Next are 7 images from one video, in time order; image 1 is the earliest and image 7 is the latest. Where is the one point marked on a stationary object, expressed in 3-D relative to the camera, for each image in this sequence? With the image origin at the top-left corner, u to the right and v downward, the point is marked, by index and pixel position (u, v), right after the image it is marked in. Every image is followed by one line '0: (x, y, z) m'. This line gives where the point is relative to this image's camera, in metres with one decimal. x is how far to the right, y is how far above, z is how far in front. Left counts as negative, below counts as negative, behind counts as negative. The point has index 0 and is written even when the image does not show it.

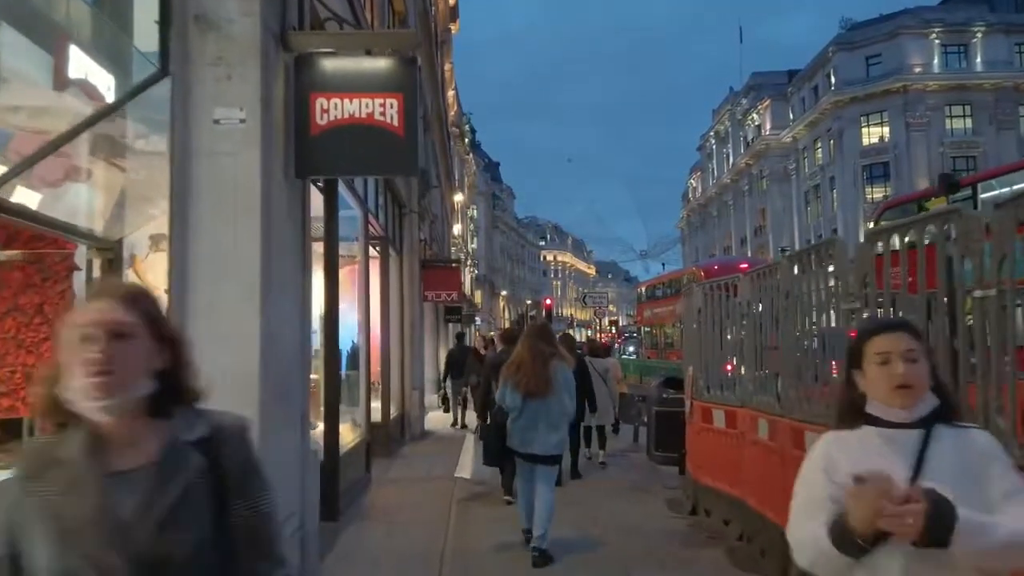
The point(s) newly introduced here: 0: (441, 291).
0: (-1.6, 0.0, +17.8) m
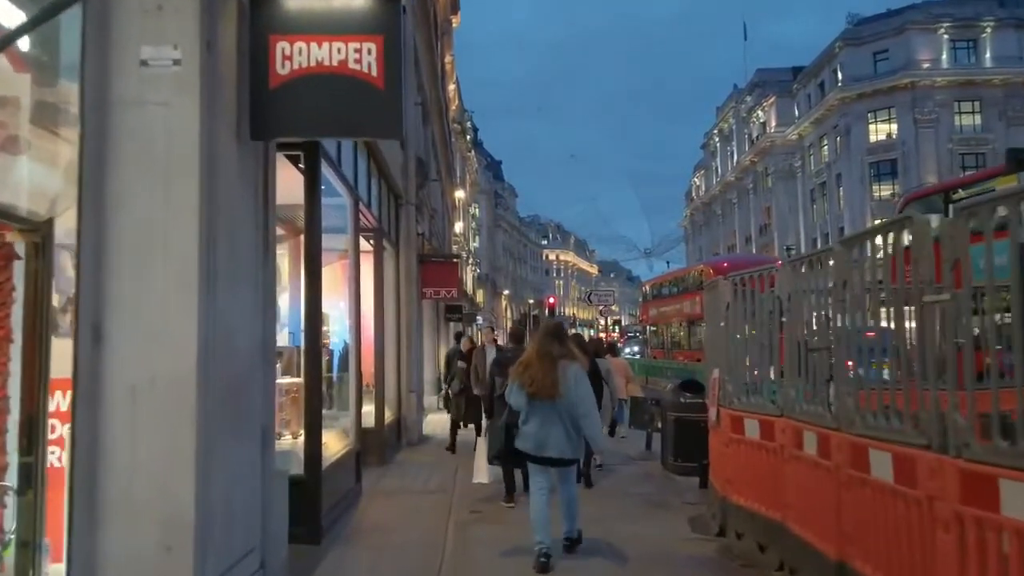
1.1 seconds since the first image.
0: (-1.5, 0.0, +16.9) m
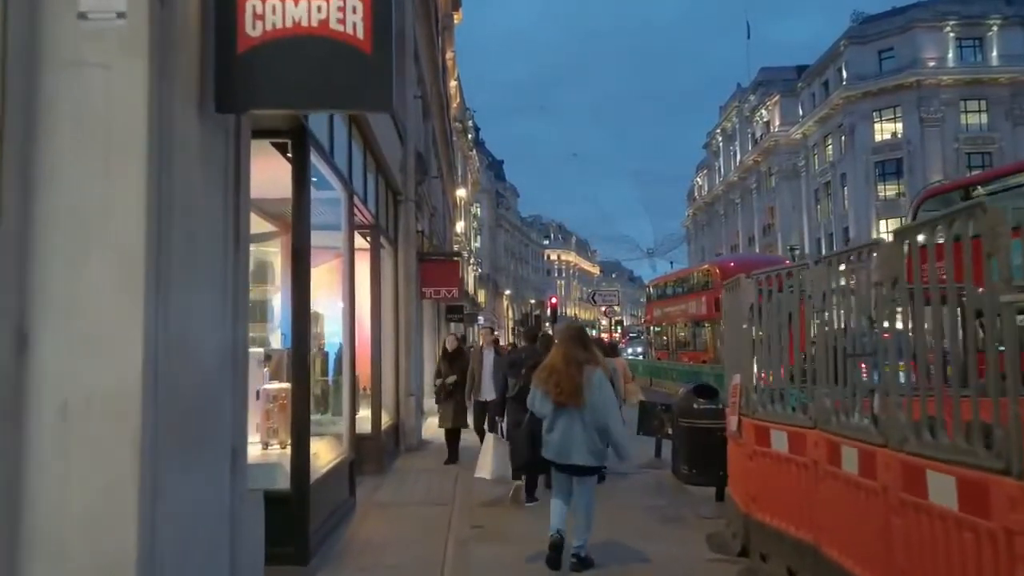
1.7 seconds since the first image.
0: (-1.5, 0.0, +16.3) m
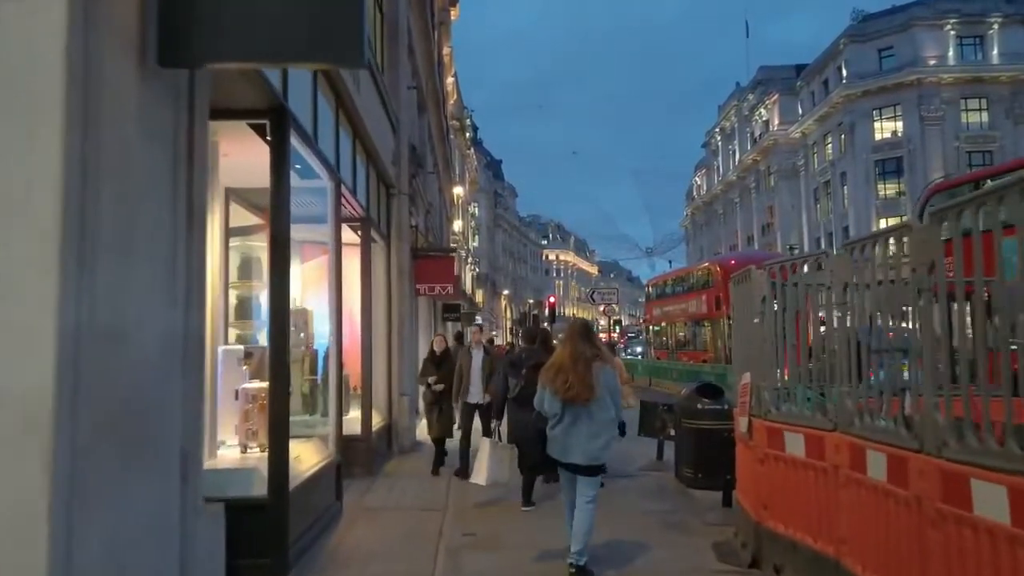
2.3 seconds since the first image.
0: (-1.5, +0.1, +15.9) m
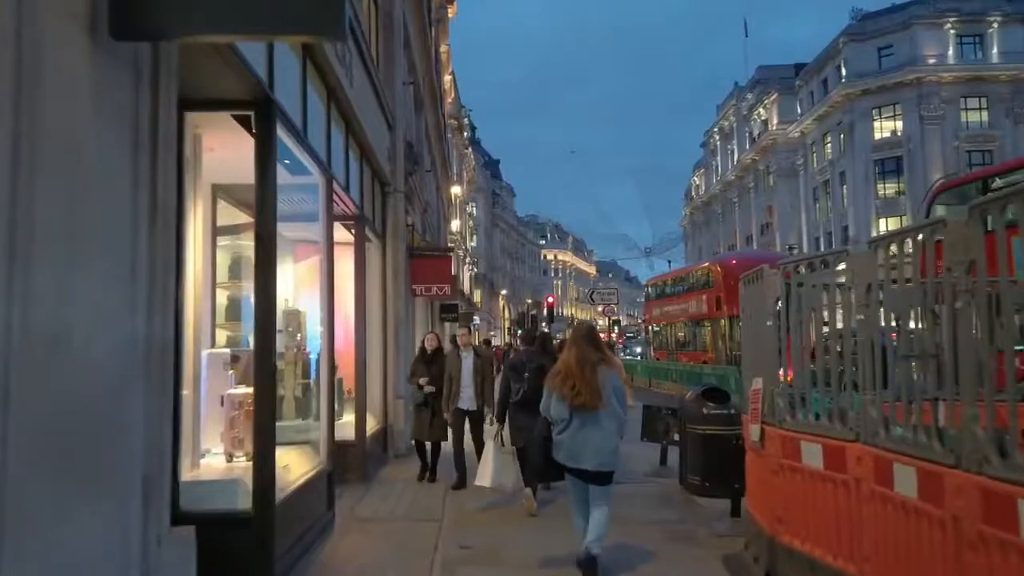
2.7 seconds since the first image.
0: (-1.5, +0.1, +15.5) m
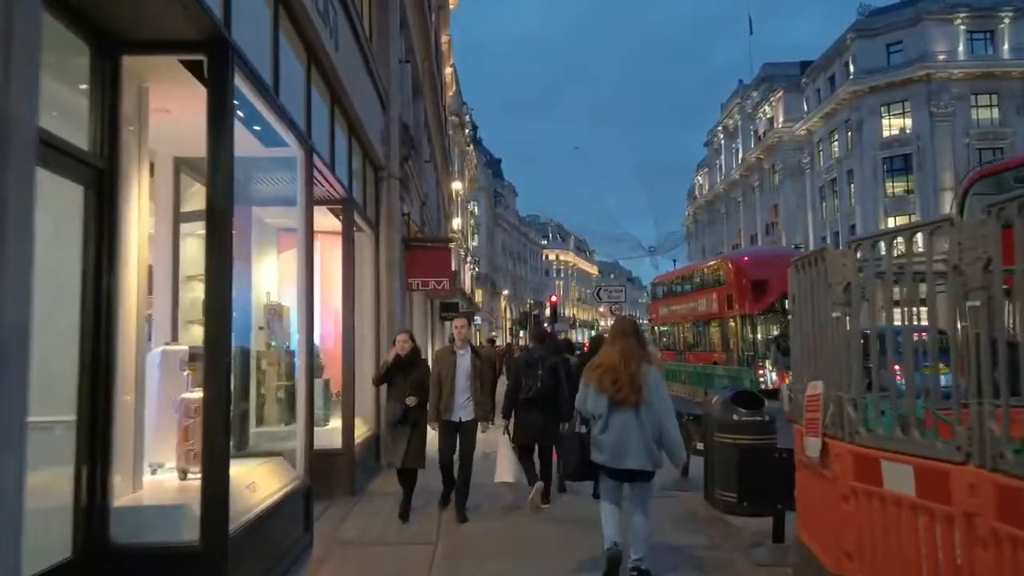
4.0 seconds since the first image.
0: (-1.5, +0.2, +14.4) m
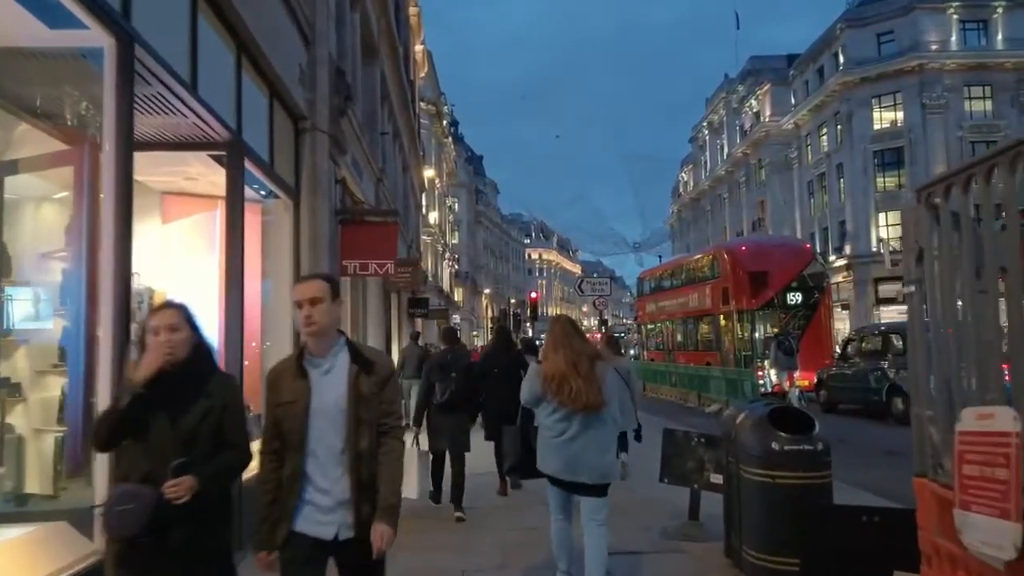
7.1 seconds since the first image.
0: (-2.0, +0.4, +11.8) m
